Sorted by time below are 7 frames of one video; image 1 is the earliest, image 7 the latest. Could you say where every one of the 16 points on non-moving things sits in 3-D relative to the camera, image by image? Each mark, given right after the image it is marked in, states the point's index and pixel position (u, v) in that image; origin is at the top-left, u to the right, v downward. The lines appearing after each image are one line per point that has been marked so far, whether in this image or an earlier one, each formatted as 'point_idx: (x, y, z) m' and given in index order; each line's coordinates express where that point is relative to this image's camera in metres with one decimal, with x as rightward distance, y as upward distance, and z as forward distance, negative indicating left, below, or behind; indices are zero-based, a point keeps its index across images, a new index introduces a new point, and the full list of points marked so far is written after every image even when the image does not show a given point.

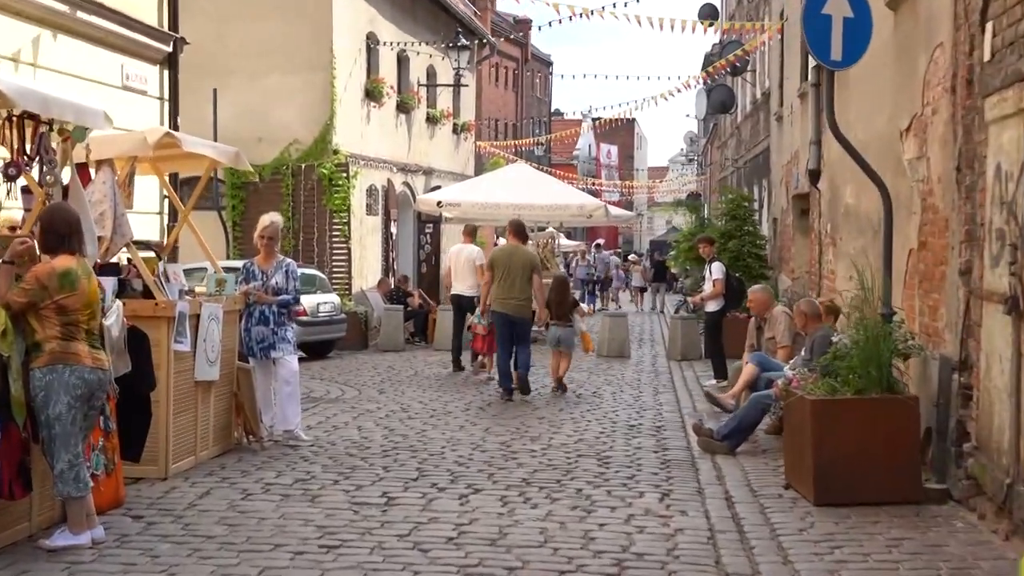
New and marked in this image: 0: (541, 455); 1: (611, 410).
0: (+0.2, -0.9, +9.4) m
1: (+0.7, -0.8, +12.7) m
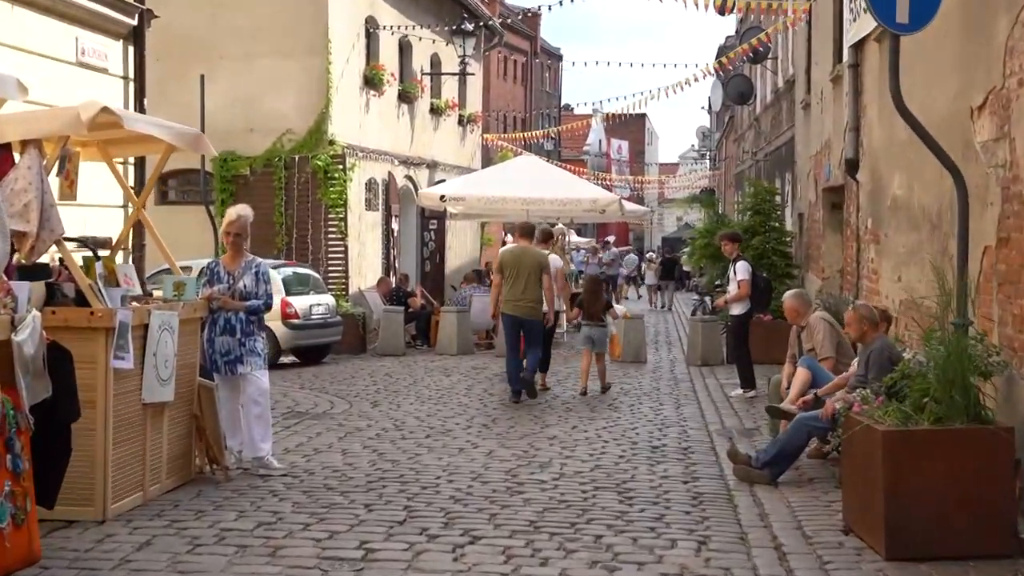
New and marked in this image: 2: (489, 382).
0: (+0.2, -0.9, +8.0) m
1: (+0.7, -0.9, +11.3) m
2: (-0.2, -0.8, +15.5) m
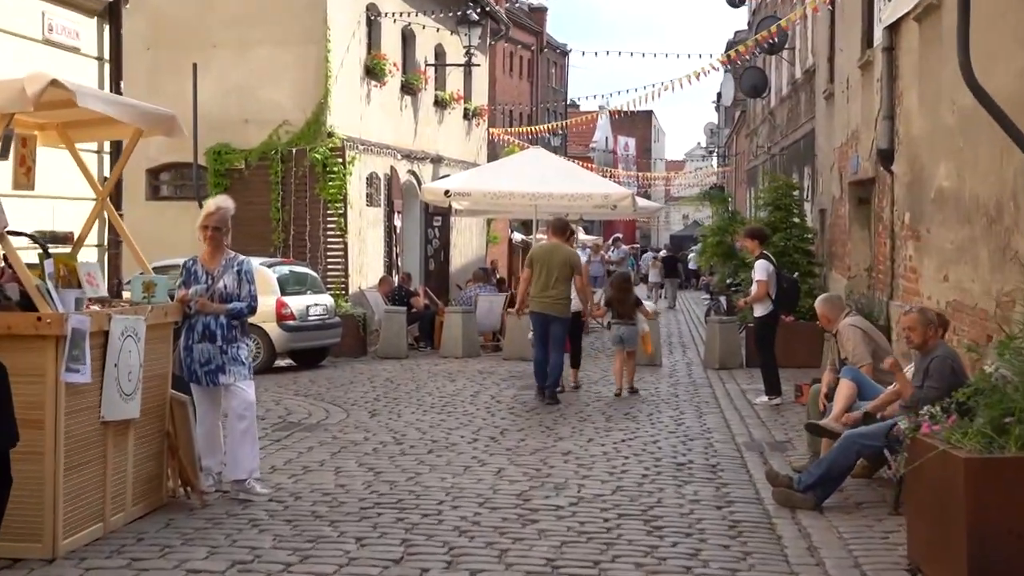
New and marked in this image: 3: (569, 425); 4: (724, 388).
0: (+0.2, -0.9, +7.1) m
1: (+0.8, -0.9, +10.4) m
2: (-0.1, -0.8, +14.6) m
3: (+0.3, -0.8, +11.1) m
4: (+1.8, -0.8, +15.2) m
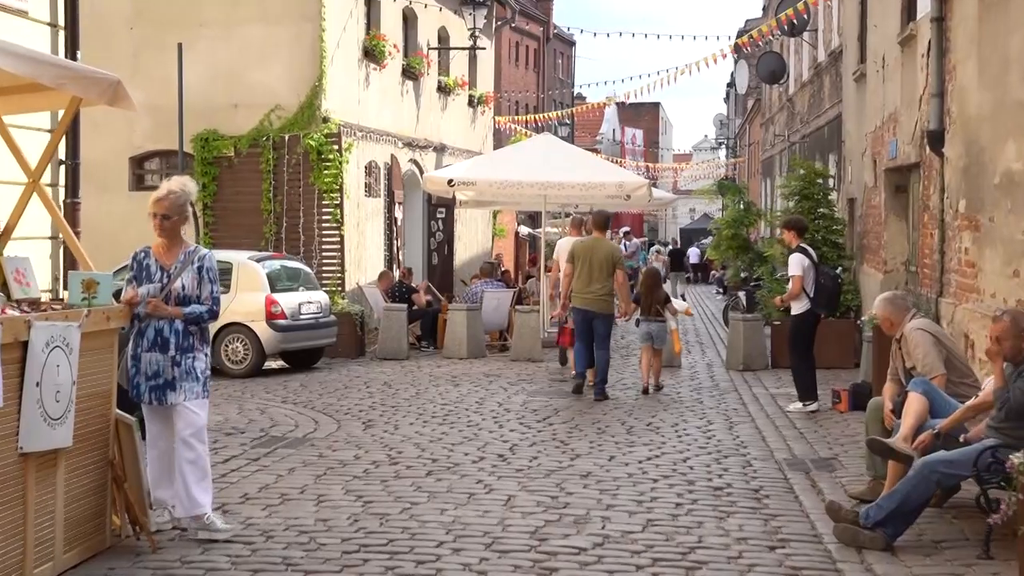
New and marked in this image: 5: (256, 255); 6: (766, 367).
0: (+0.3, -0.9, +5.9) m
1: (+0.8, -0.8, +9.1) m
2: (-0.1, -0.8, +13.3) m
3: (+0.4, -0.8, +9.9) m
4: (+1.8, -0.8, +13.9) m
5: (-2.2, +0.3, +15.5) m
6: (+2.3, -0.7, +16.3) m
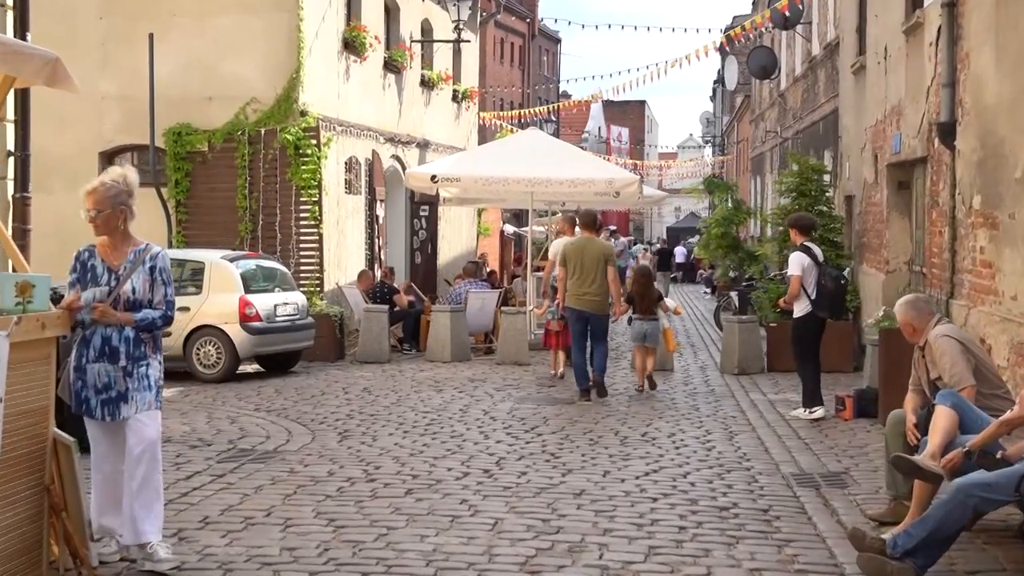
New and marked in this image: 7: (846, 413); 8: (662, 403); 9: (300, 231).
0: (+0.2, -0.9, +5.2) m
1: (+0.8, -0.9, +8.5) m
2: (-0.2, -0.8, +12.7) m
3: (+0.3, -0.8, +9.2) m
4: (+1.7, -0.8, +13.3) m
5: (-2.3, +0.3, +14.9) m
6: (+2.1, -0.7, +15.7) m
7: (+2.1, -0.8, +11.6) m
8: (+1.0, -0.8, +12.8) m
9: (-2.0, +0.6, +17.6) m
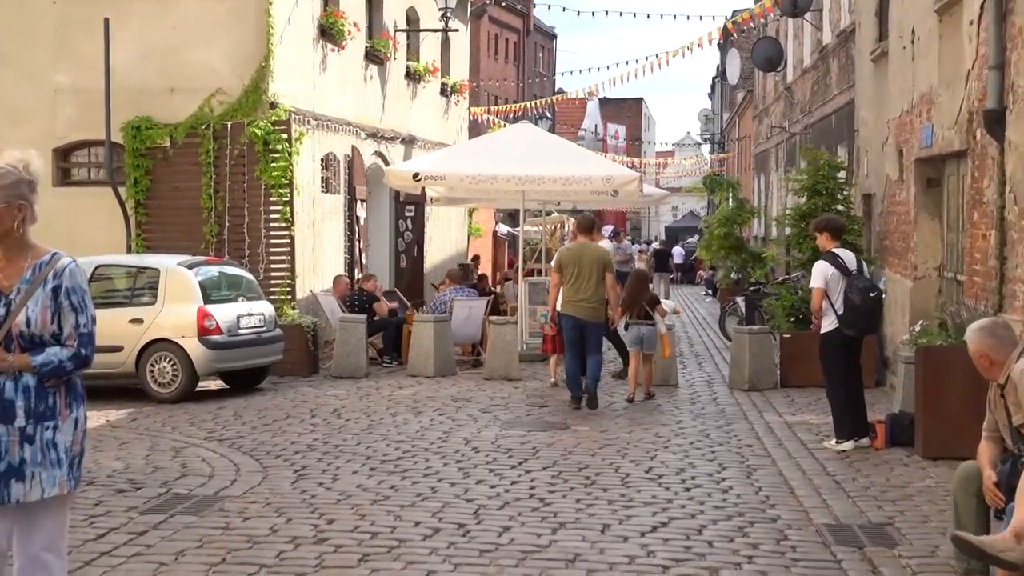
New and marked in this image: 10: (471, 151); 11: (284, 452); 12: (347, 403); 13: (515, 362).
0: (+0.2, -1.0, +3.8) m
1: (+0.7, -0.9, +7.1) m
2: (-0.2, -0.8, +11.3) m
3: (+0.3, -0.9, +7.8) m
4: (+1.6, -0.9, +11.9) m
5: (-2.4, +0.2, +13.4) m
6: (+2.1, -0.8, +14.3) m
7: (+2.0, -0.9, +10.2) m
8: (+1.0, -0.9, +11.4) m
9: (-2.1, +0.5, +16.2) m
10: (-0.4, +1.2, +16.7) m
11: (-1.2, -0.9, +9.6) m
12: (-1.1, -0.8, +12.7) m
13: (0.0, -0.6, +14.8) m
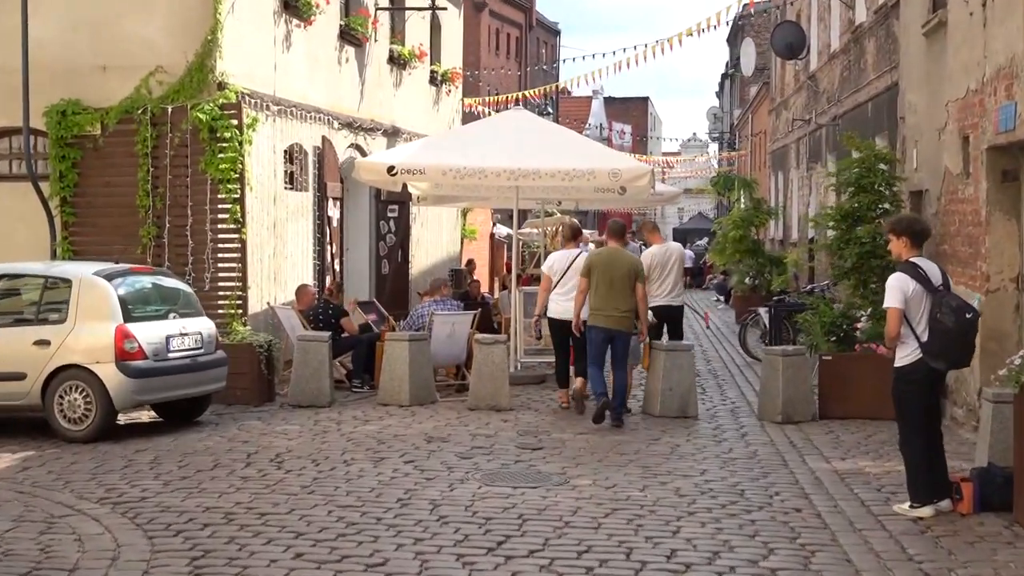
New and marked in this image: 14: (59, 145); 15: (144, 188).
0: (+0.1, -1.0, +1.5) m
1: (+0.6, -1.0, +4.8) m
2: (-0.3, -0.9, +9.0) m
3: (+0.2, -1.0, +5.5) m
4: (+1.6, -1.0, +9.6) m
5: (-2.4, +0.1, +11.2) m
6: (+2.0, -0.9, +12.0) m
7: (+1.9, -0.9, +7.9) m
8: (+0.9, -1.0, +9.1) m
9: (-2.2, +0.4, +13.9) m
10: (-0.4, +1.1, +14.4) m
11: (-1.3, -0.9, +7.3) m
12: (-1.2, -0.9, +10.4) m
13: (0.0, -0.7, +12.5) m
14: (-3.4, +1.1, +14.1) m
15: (-2.7, +0.7, +13.9) m
